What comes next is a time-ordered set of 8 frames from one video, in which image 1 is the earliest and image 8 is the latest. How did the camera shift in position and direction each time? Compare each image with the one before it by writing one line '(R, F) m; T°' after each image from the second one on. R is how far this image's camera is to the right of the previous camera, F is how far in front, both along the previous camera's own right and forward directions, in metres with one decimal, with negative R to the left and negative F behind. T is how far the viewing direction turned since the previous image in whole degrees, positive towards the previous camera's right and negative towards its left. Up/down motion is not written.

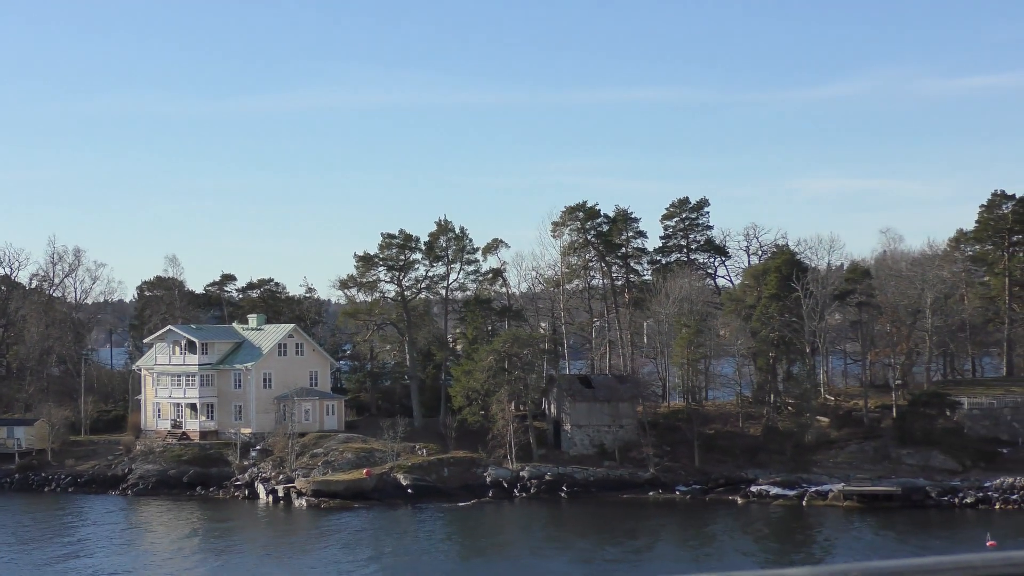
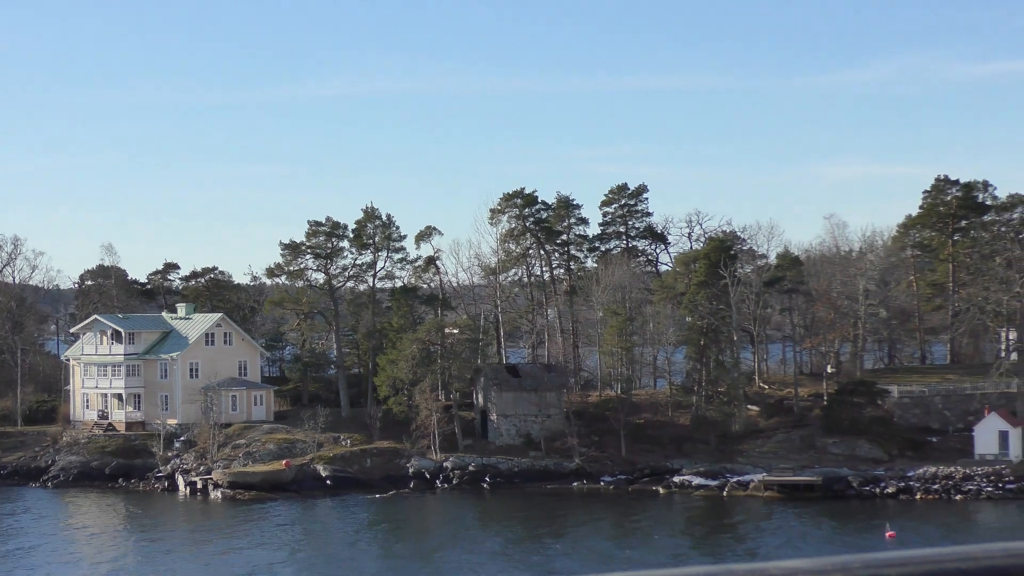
(+1.4, +0.6) m; 0°
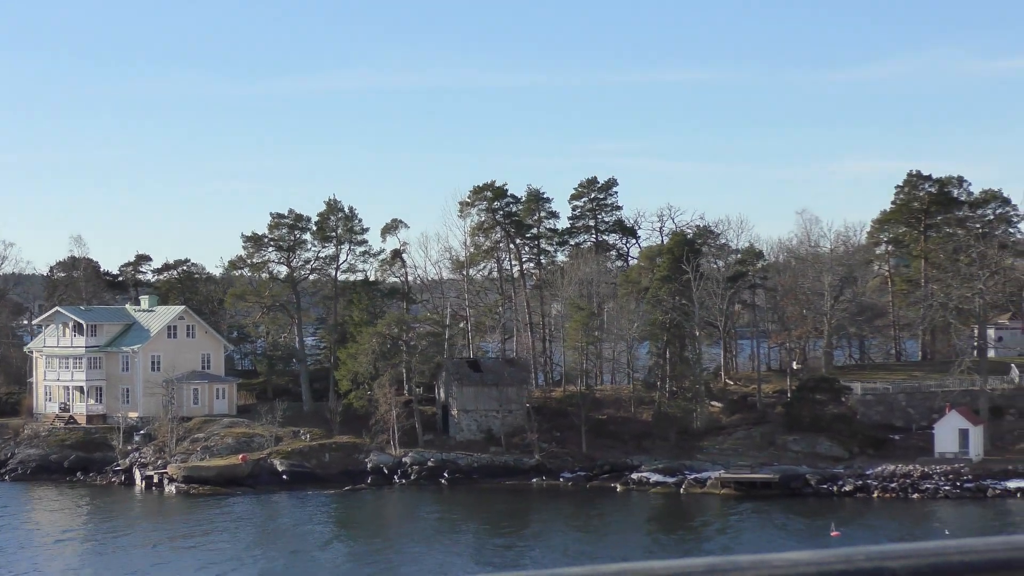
(+0.8, +0.3) m; 0°
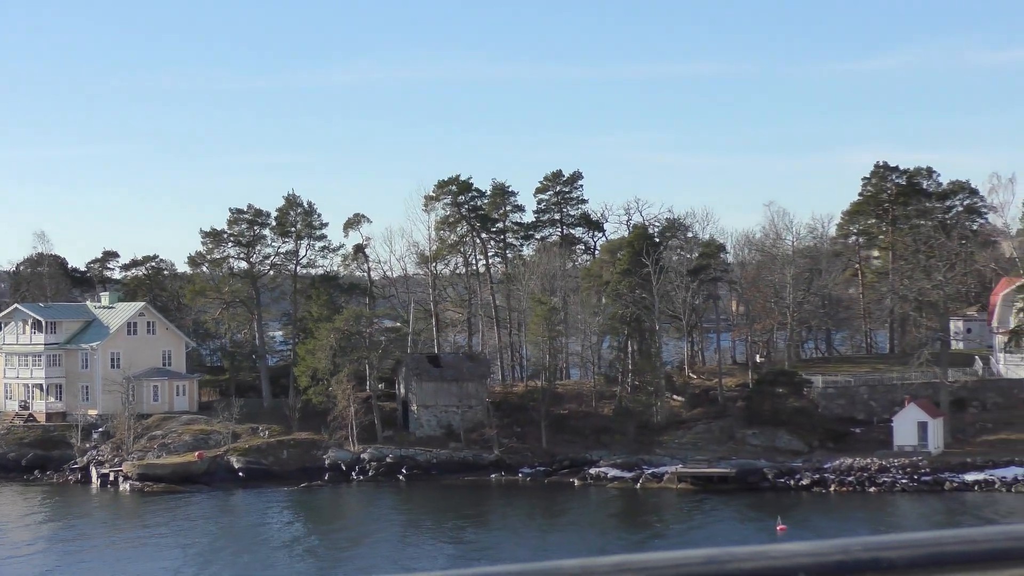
(+0.7, +0.3) m; 0°
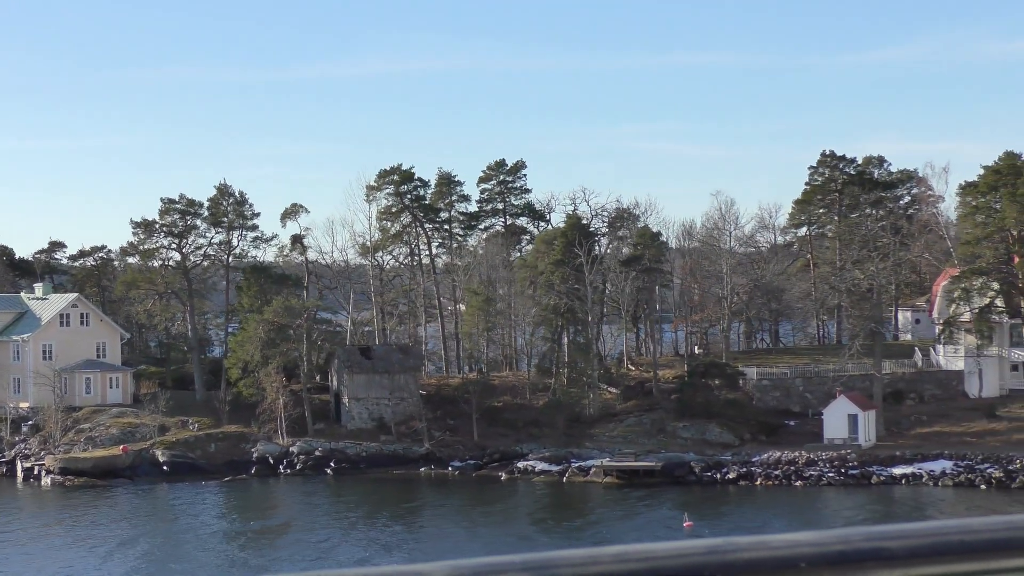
(+1.1, +0.5) m; 0°
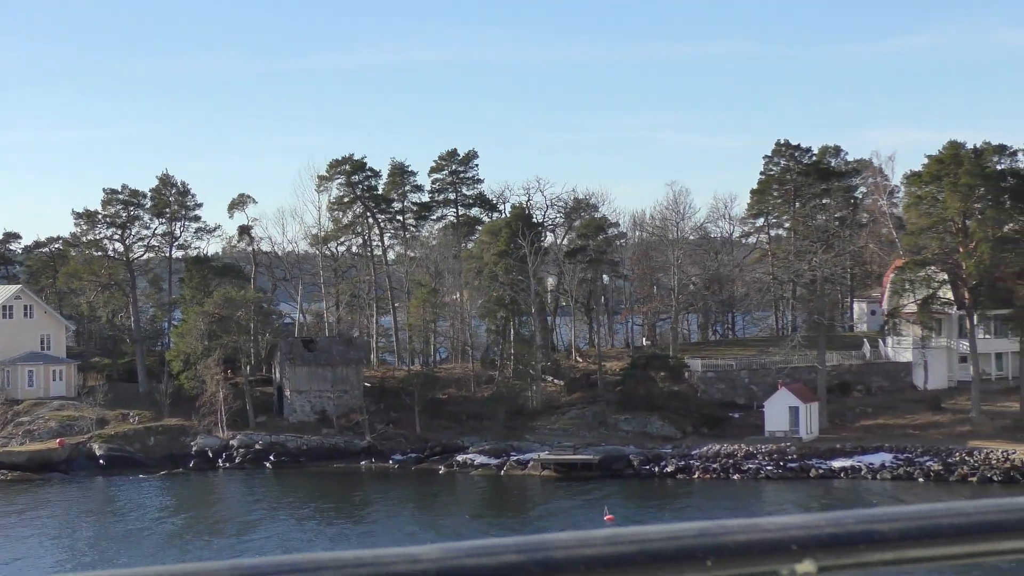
(+0.9, +0.4) m; 0°
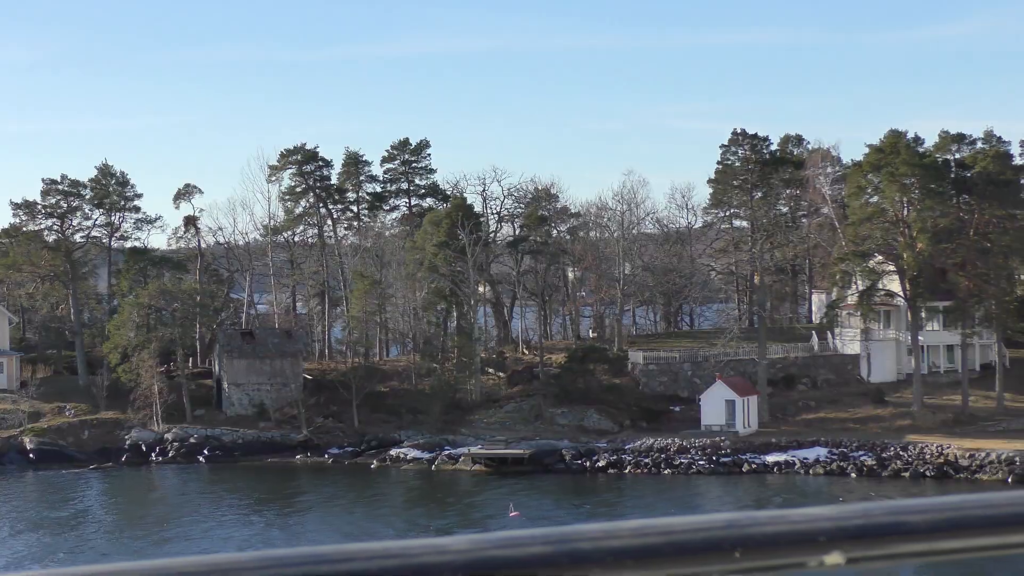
(+1.2, +0.5) m; 0°
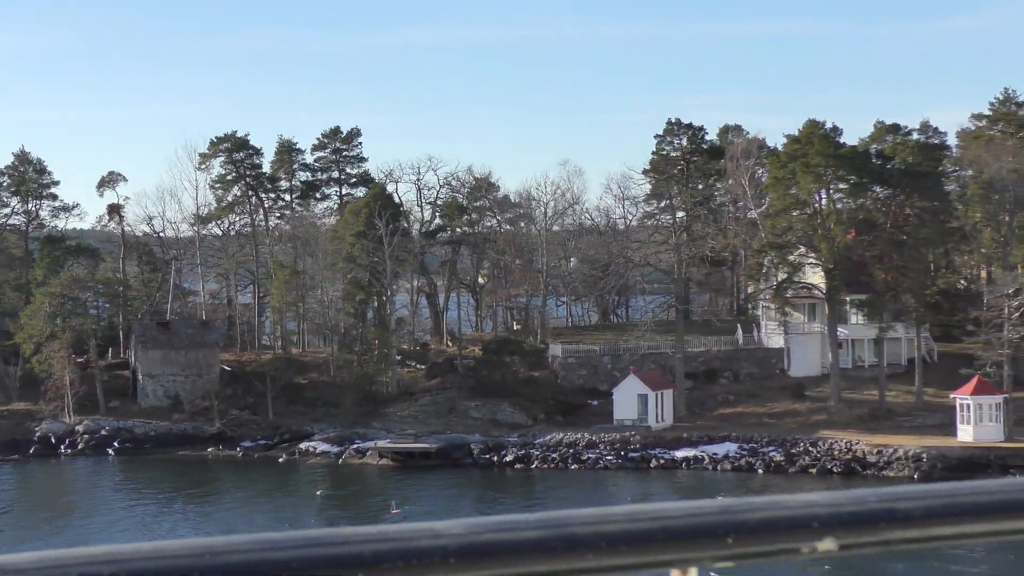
(+1.2, +0.5) m; 0°
